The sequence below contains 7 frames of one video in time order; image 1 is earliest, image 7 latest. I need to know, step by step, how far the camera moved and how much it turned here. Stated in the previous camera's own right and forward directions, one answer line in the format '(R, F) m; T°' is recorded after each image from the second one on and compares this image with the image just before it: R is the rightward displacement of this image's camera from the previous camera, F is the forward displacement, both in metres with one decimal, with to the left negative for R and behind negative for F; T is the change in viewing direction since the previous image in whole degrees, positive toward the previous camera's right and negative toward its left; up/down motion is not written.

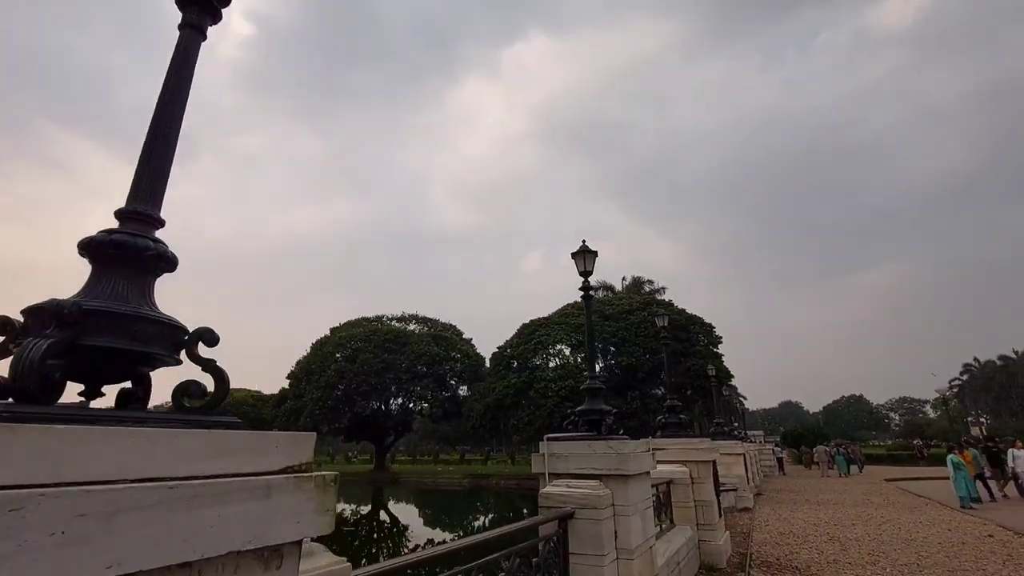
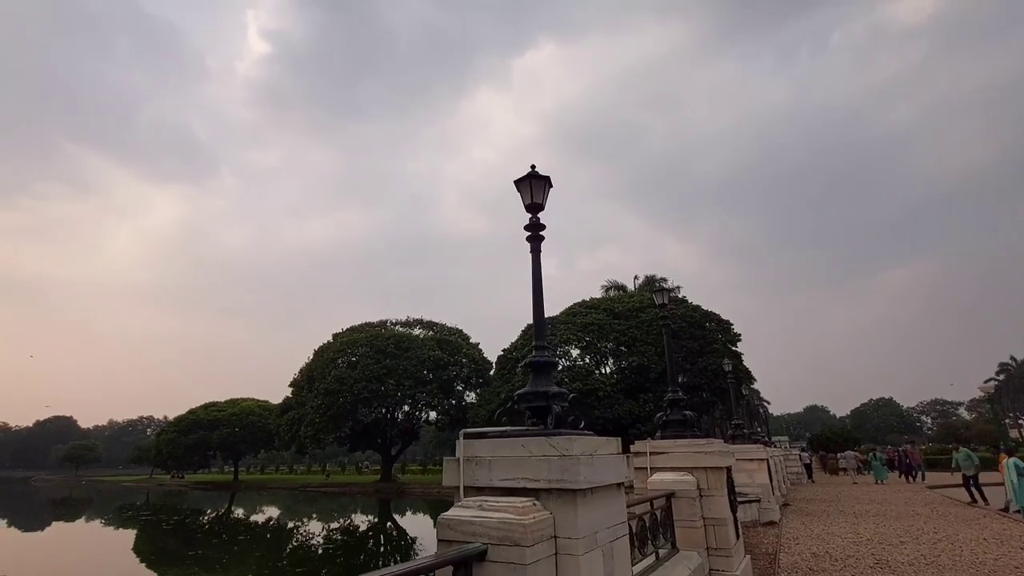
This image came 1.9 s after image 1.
(+0.6, +1.3) m; -2°
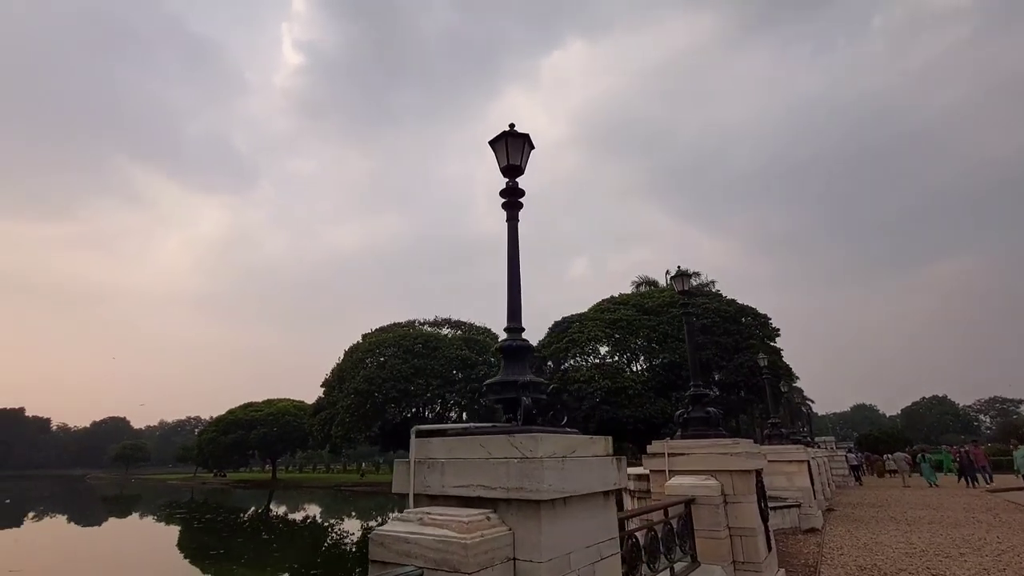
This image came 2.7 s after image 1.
(+0.3, +0.5) m; -4°
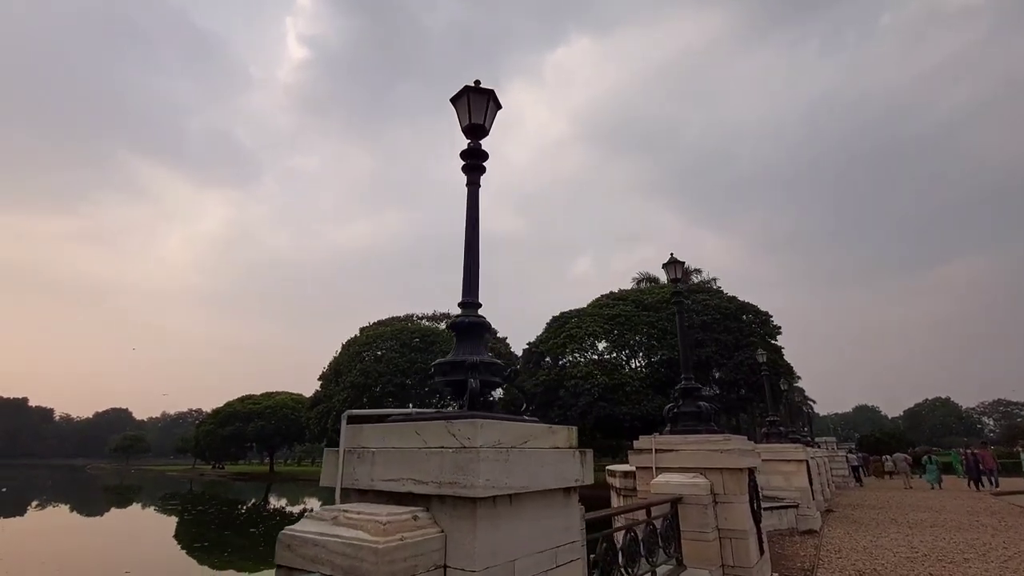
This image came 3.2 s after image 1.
(+0.2, +0.3) m; 0°
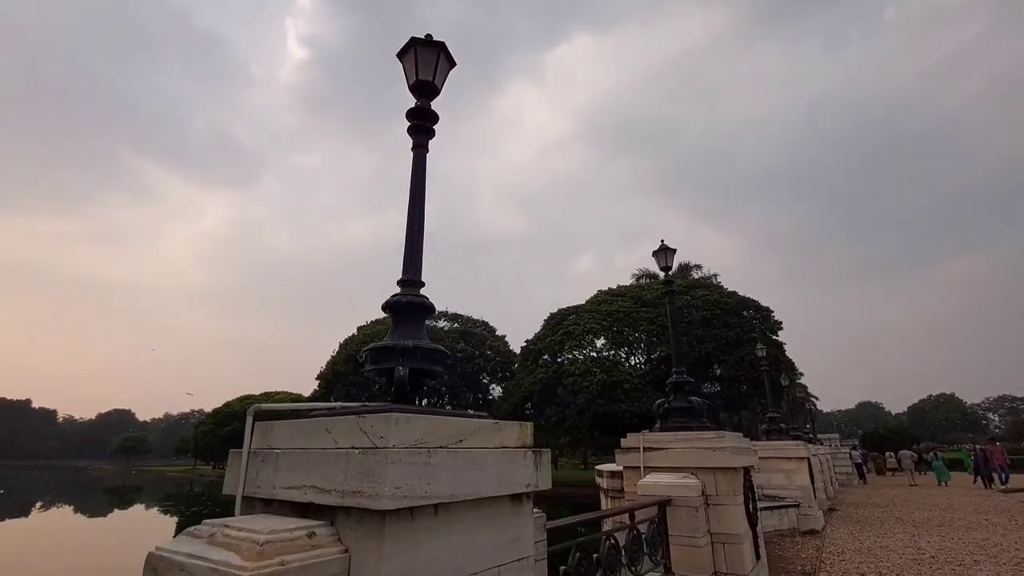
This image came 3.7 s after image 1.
(+0.2, +0.3) m; 0°
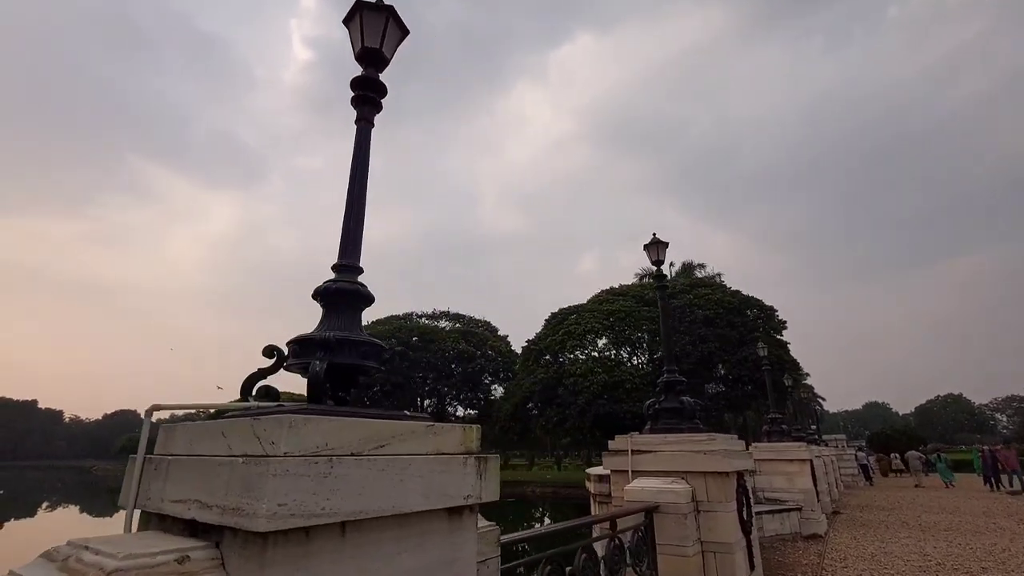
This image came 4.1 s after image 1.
(+0.2, +0.2) m; -1°
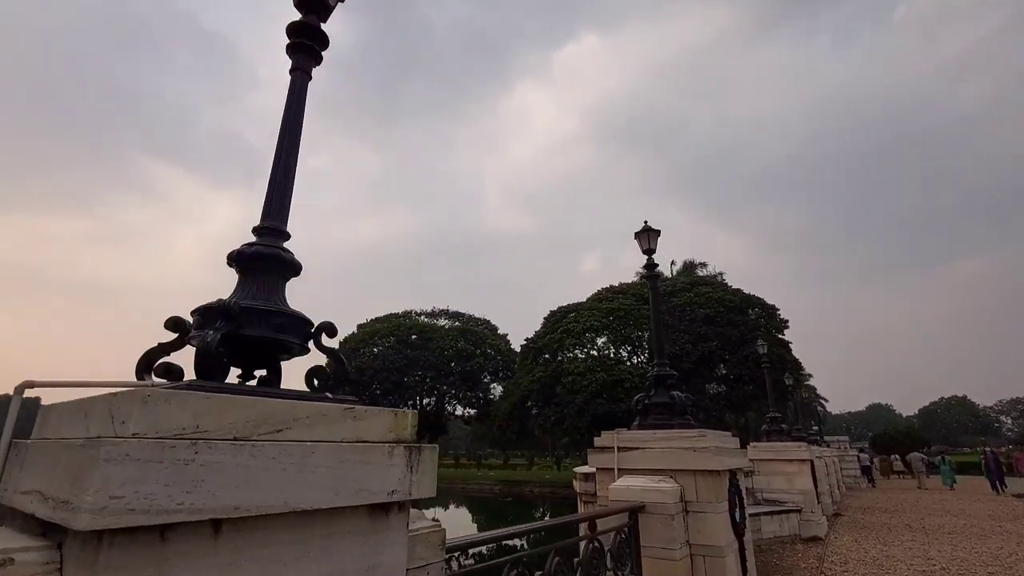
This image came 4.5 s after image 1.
(+0.2, +0.2) m; 0°
